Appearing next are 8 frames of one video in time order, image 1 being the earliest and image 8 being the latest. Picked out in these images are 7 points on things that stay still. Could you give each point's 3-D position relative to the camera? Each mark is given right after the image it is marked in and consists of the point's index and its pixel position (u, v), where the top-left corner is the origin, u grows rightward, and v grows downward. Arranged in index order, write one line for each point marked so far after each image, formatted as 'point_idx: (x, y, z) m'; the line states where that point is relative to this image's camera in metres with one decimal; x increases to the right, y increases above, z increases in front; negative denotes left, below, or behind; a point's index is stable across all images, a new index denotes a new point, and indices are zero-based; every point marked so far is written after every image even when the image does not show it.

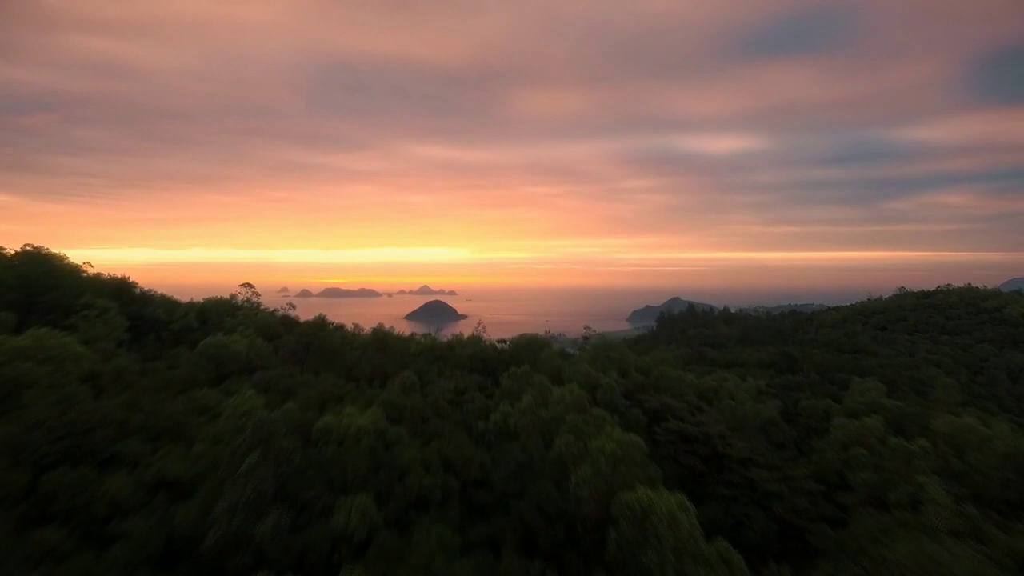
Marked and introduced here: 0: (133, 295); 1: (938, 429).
0: (-4.7, -0.1, +8.1) m
1: (+4.7, -1.5, +7.1) m
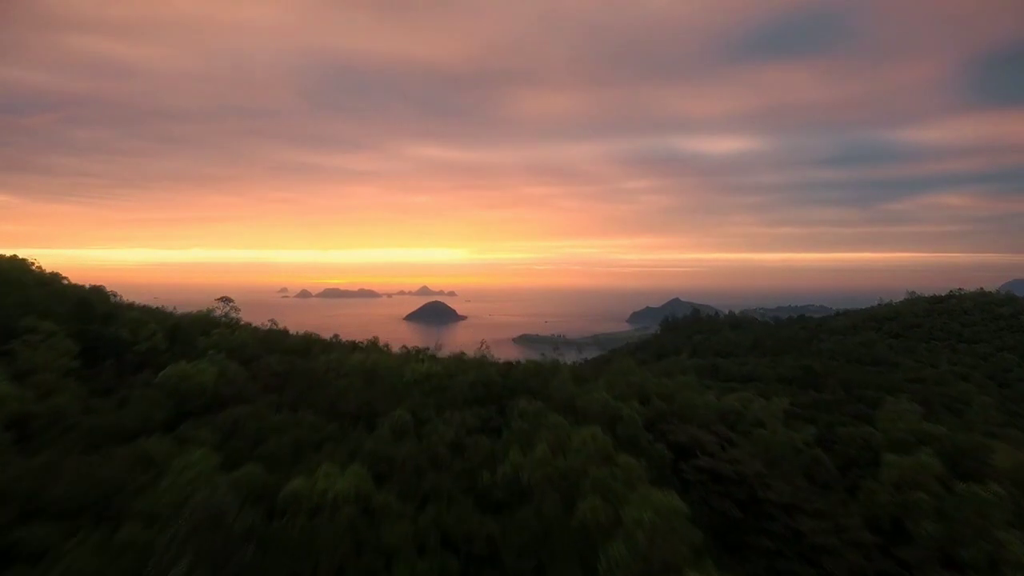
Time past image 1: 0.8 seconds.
0: (-4.6, -0.3, +7.2) m
1: (+4.7, -1.7, +6.3) m
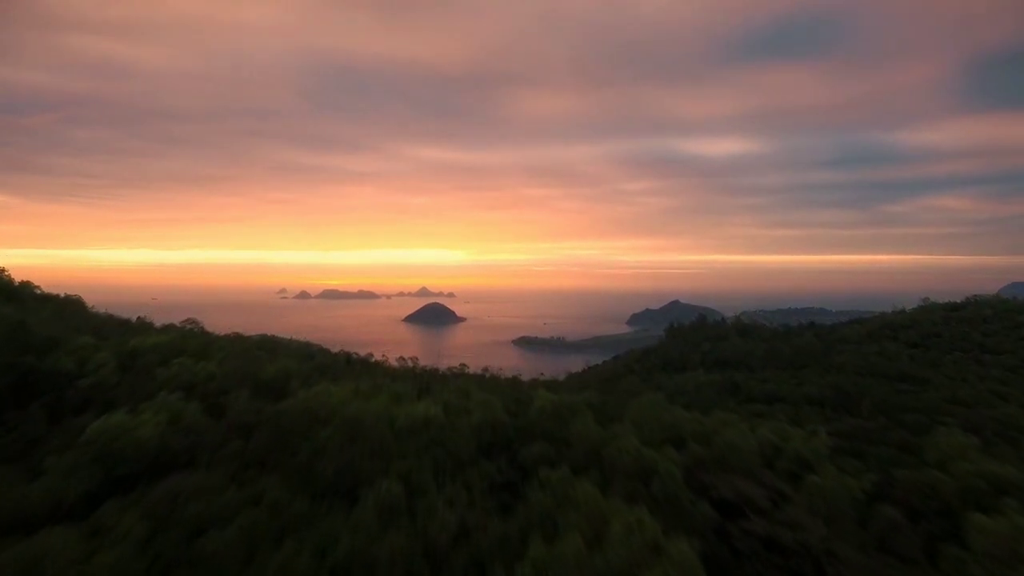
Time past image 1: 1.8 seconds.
0: (-4.5, -0.5, +6.2) m
1: (+4.8, -1.9, +5.3) m
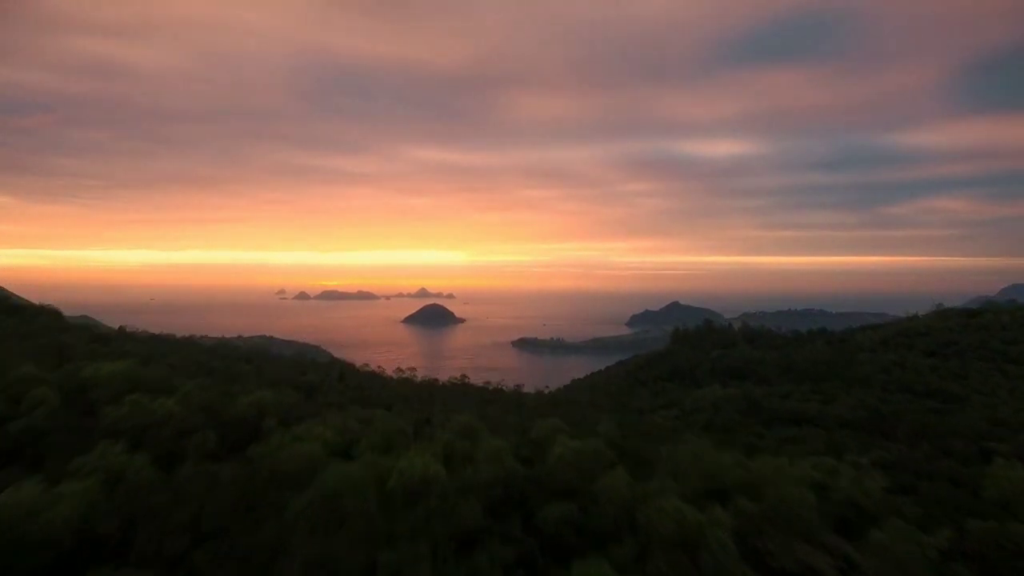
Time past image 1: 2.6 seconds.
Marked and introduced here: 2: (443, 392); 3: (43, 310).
0: (-4.4, -0.6, +5.3) m
1: (+4.9, -2.1, +4.4) m
2: (-1.5, -2.3, +14.2) m
3: (-9.5, -0.4, +13.1) m
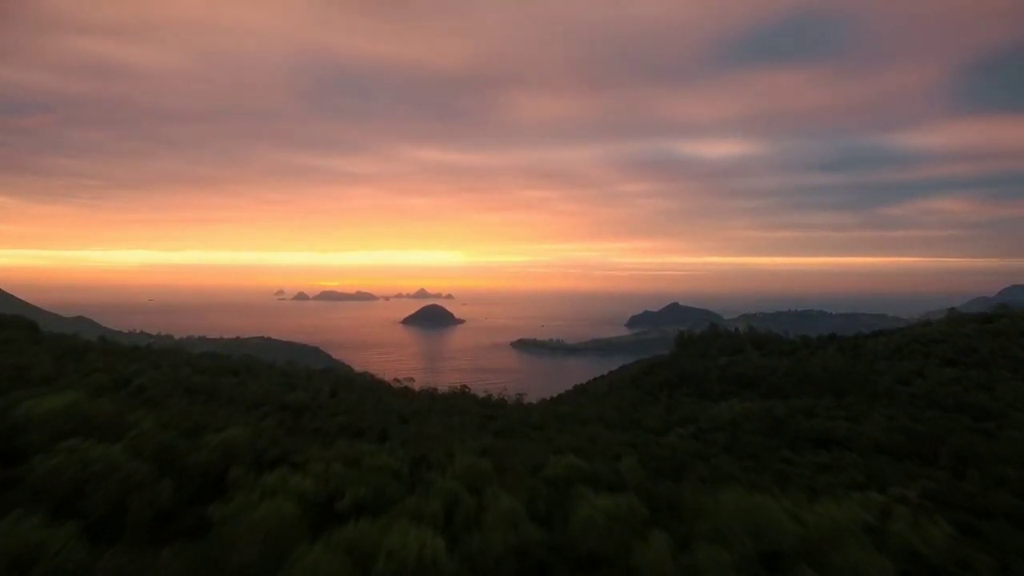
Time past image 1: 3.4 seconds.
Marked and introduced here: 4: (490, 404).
0: (-4.3, -0.8, +4.4) m
1: (+5.0, -2.3, +3.5) m
2: (-1.4, -2.5, +13.3) m
3: (-9.4, -0.6, +12.3) m
4: (-0.5, -2.7, +15.5) m
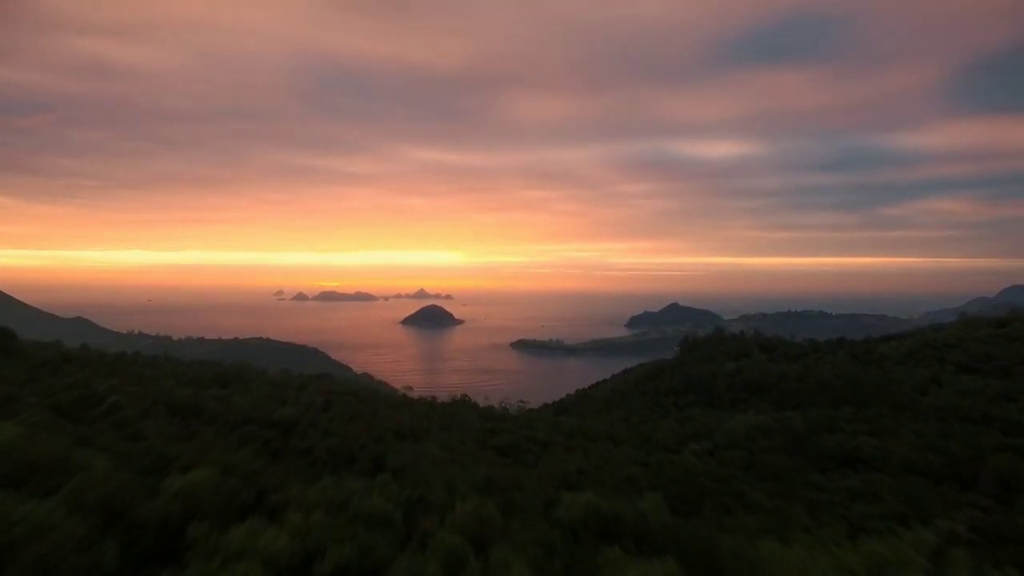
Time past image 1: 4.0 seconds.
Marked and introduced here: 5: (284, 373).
0: (-4.3, -0.9, +3.7) m
1: (+5.1, -2.4, +2.8) m
2: (-1.3, -2.6, +12.6) m
3: (-9.3, -0.7, +11.5) m
4: (-0.5, -2.9, +14.8) m
5: (-6.5, -2.4, +18.4) m
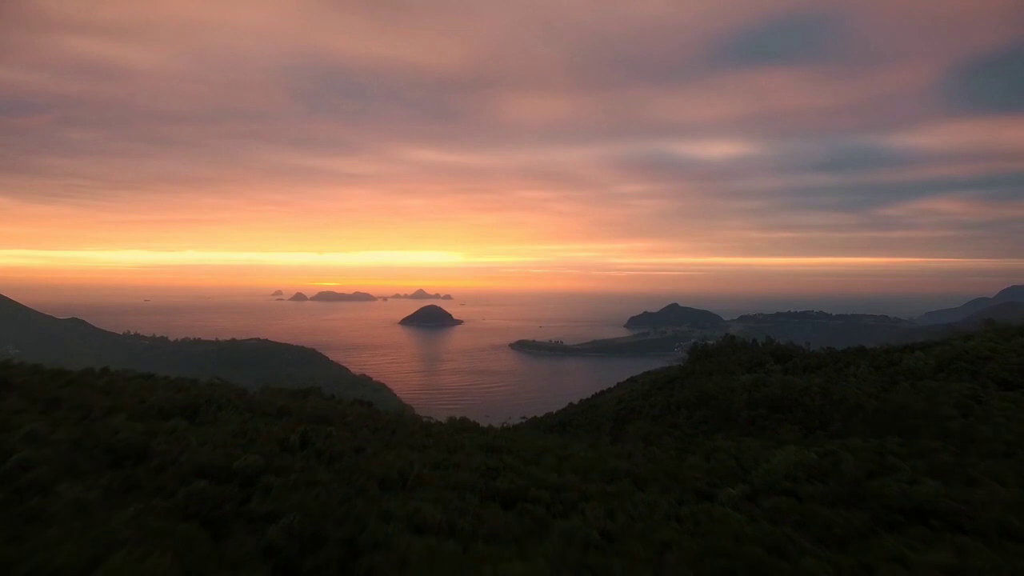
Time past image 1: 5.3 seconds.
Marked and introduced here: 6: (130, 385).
0: (-4.1, -1.2, +2.1) m
1: (+5.2, -2.7, +1.2) m
2: (-1.2, -2.9, +11.0) m
3: (-9.2, -1.0, +9.9) m
4: (-0.4, -3.2, +13.2) m
5: (-6.4, -2.7, +16.8) m
6: (-8.2, -2.1, +13.9) m
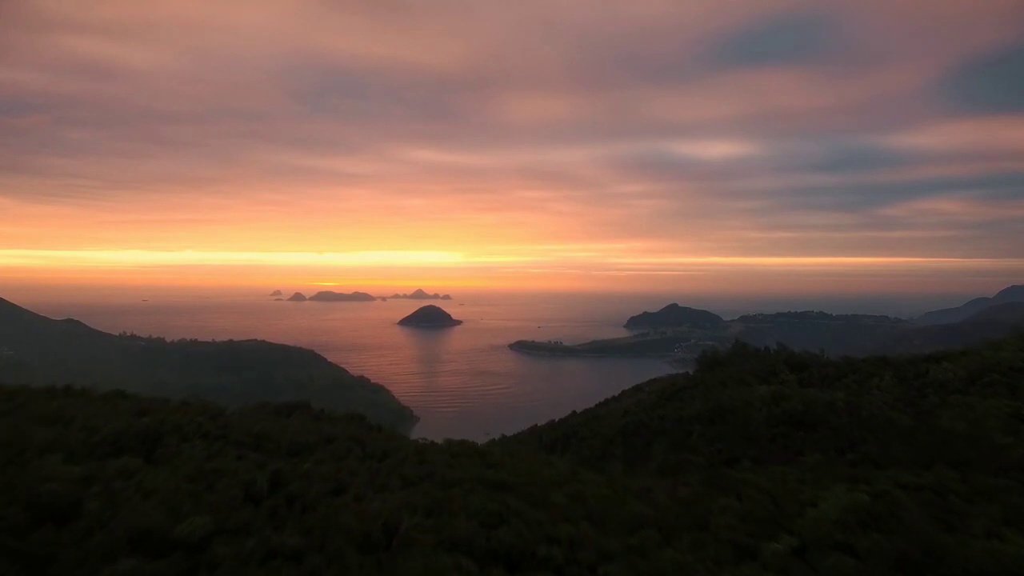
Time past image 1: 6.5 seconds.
0: (-4.1, -1.5, +0.6) m
1: (+5.3, -2.9, -0.3) m
2: (-1.1, -3.1, +9.5) m
3: (-9.2, -1.3, +8.4) m
4: (-0.3, -3.4, +11.7) m
5: (-6.3, -2.9, +15.3) m
6: (-8.1, -2.3, +12.4) m
